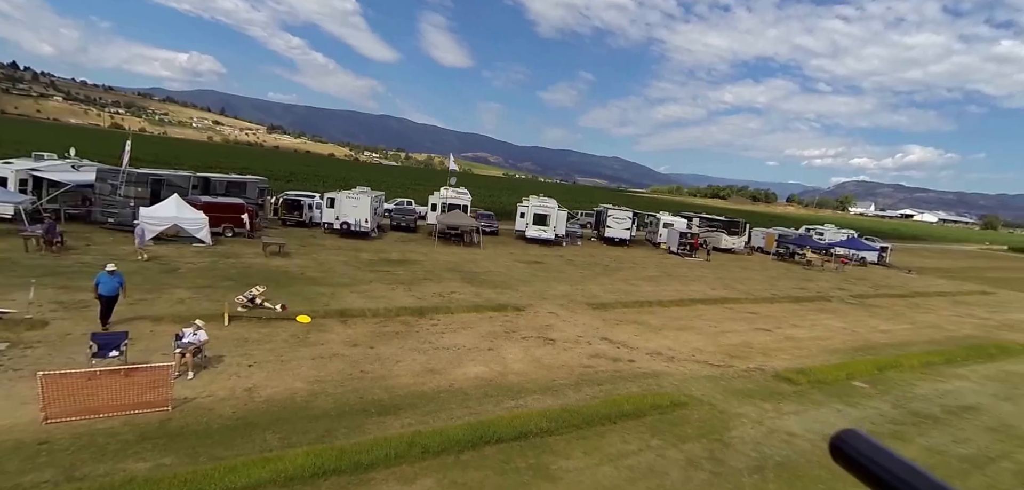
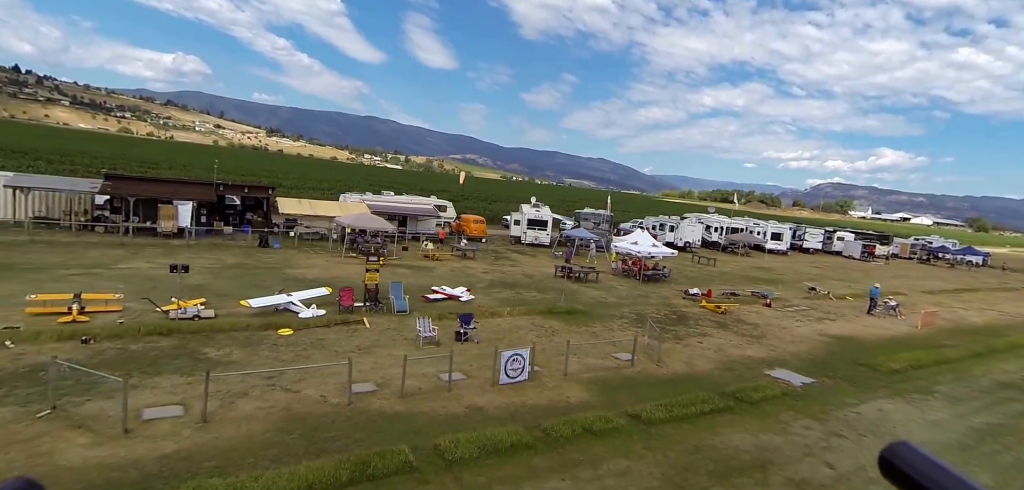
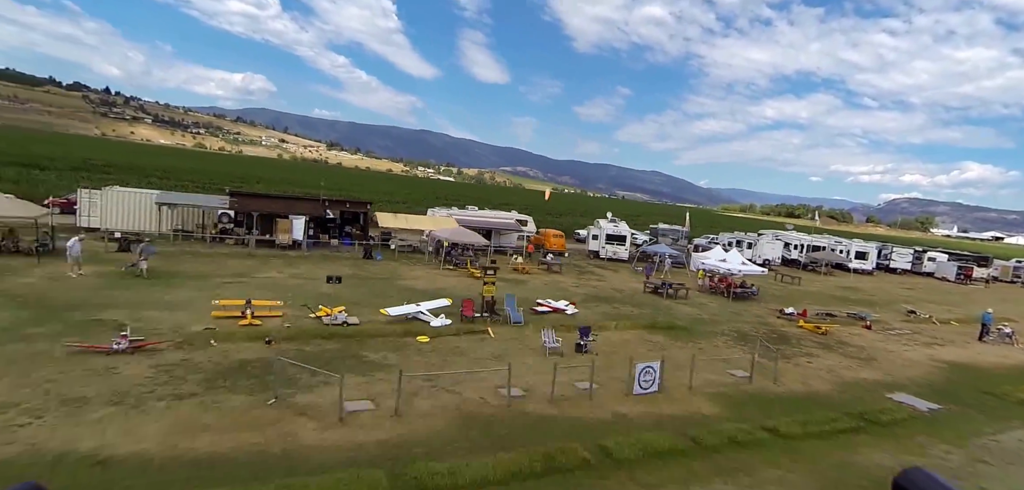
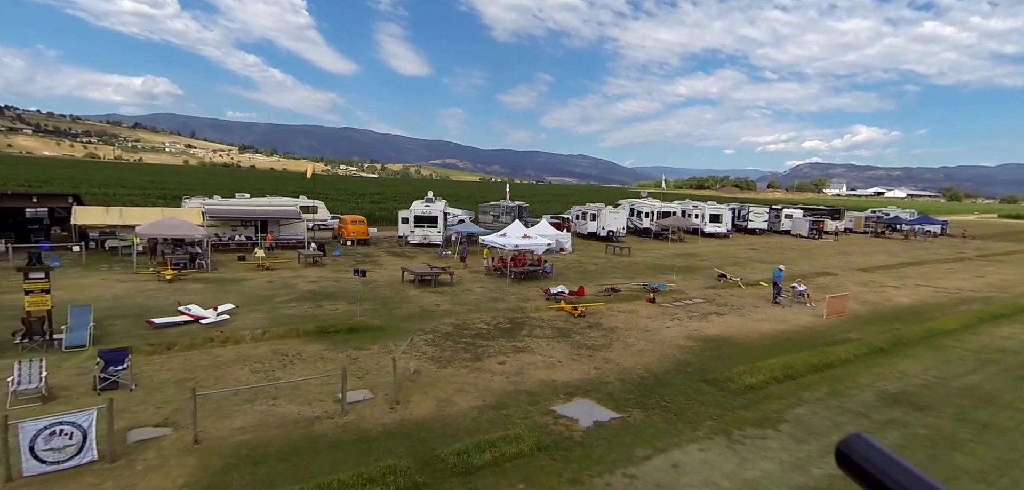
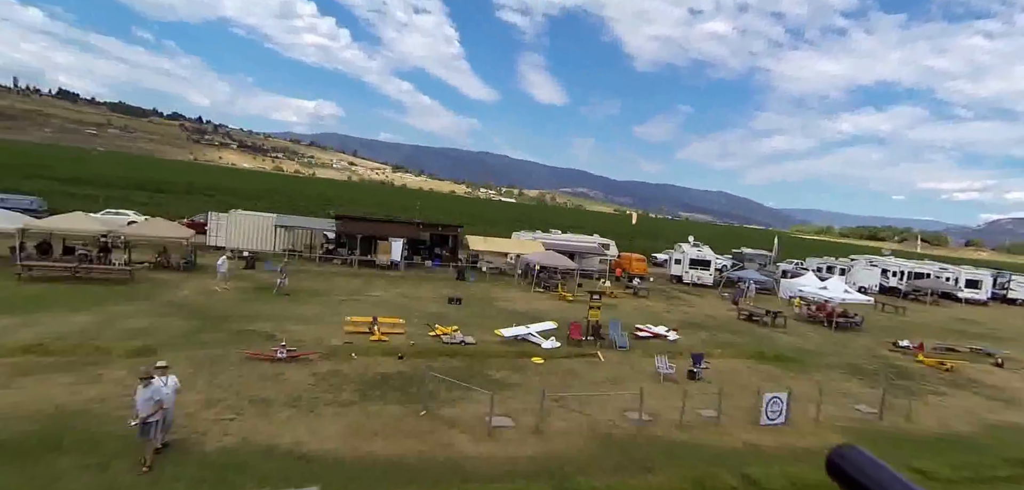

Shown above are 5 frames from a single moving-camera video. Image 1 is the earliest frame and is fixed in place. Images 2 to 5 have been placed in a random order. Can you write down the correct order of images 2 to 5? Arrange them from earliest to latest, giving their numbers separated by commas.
4, 2, 3, 5
